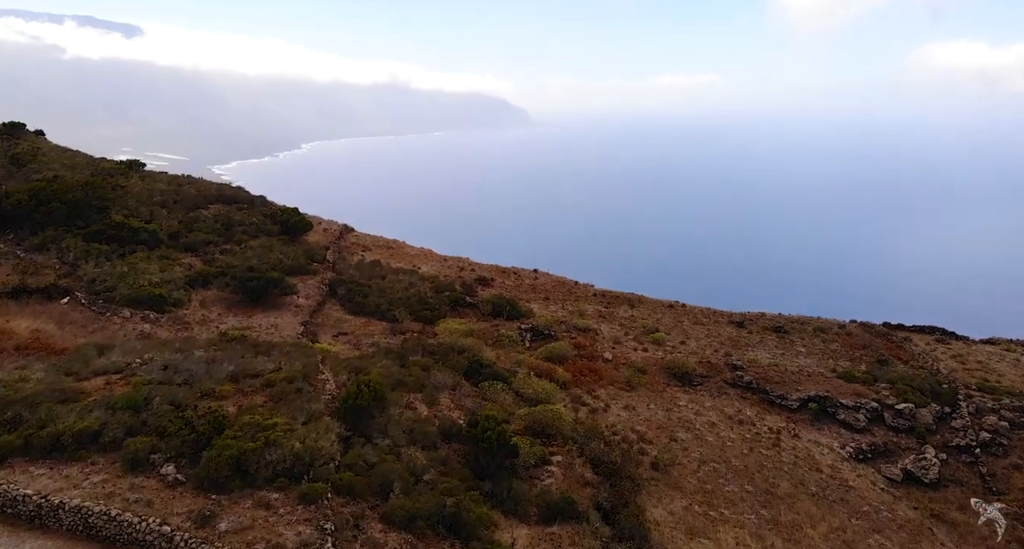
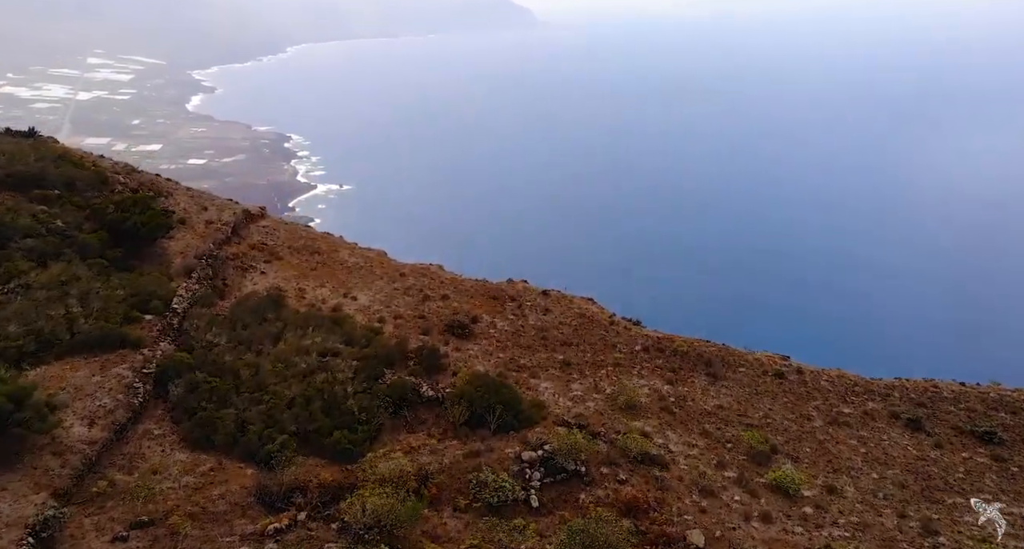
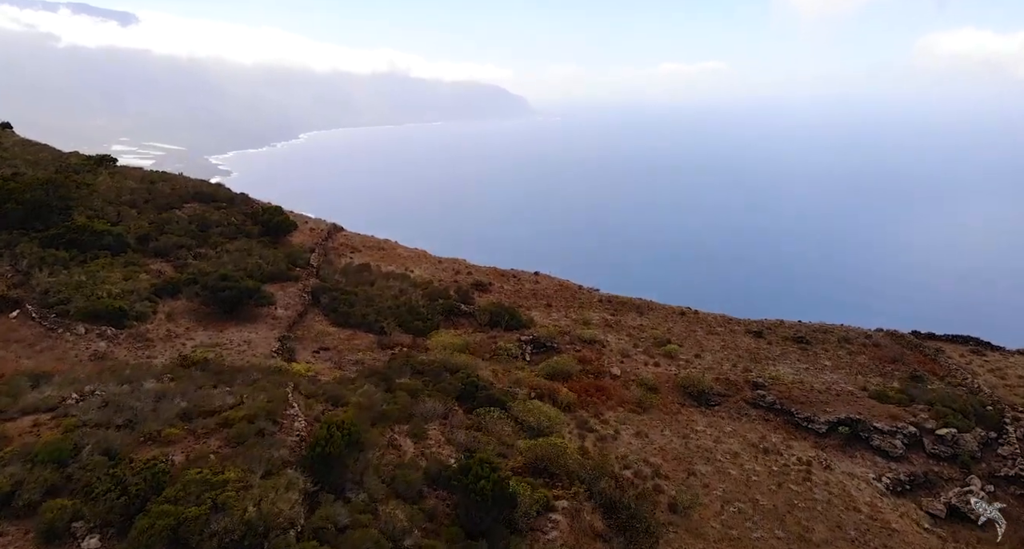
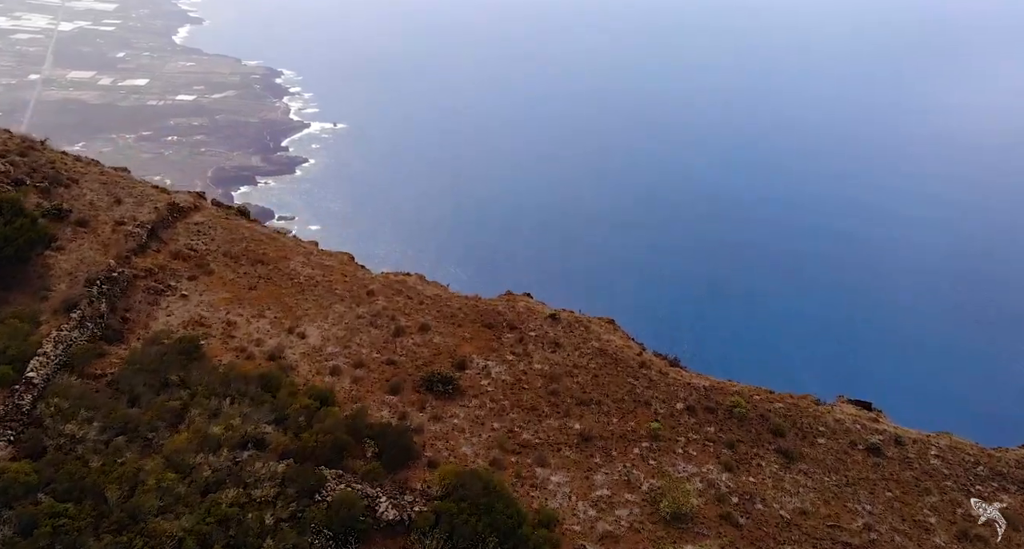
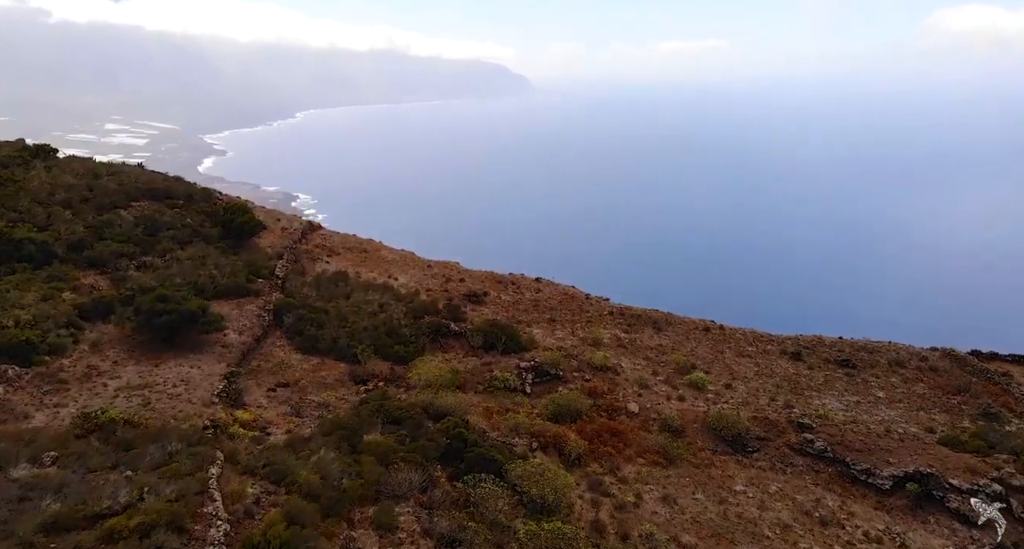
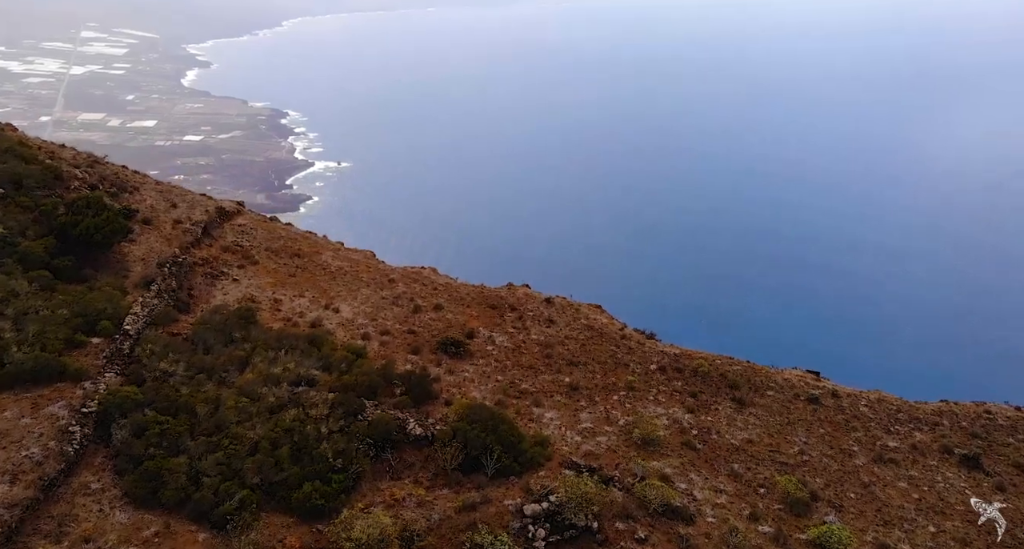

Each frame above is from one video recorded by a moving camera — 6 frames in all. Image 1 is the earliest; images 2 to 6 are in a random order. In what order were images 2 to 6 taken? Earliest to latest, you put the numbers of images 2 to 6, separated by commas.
3, 5, 2, 6, 4
